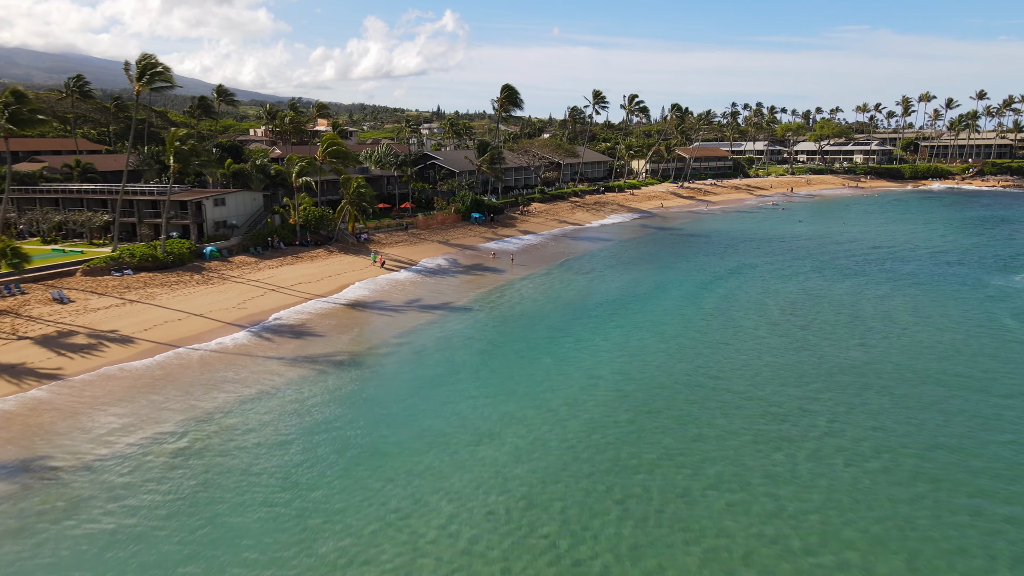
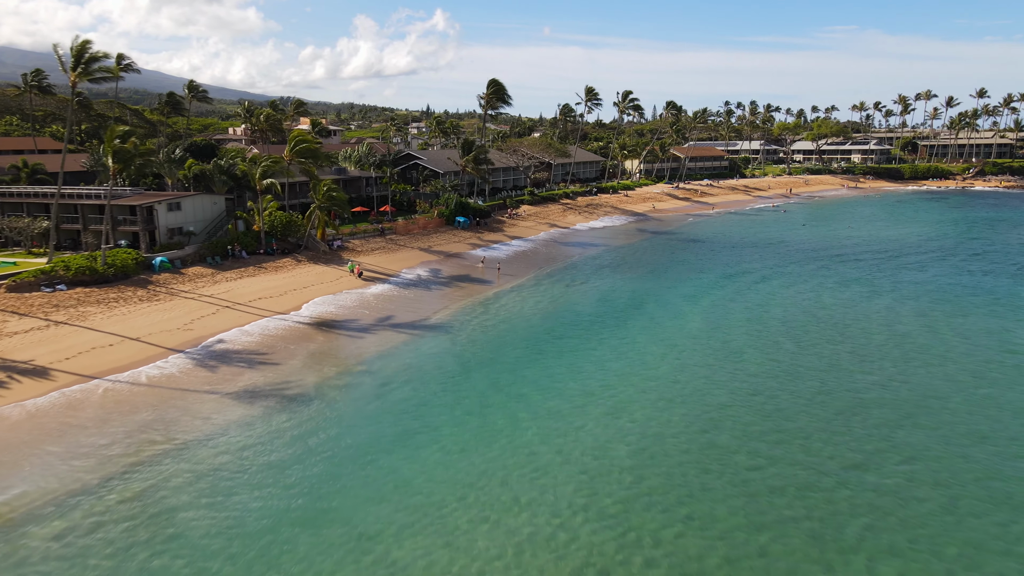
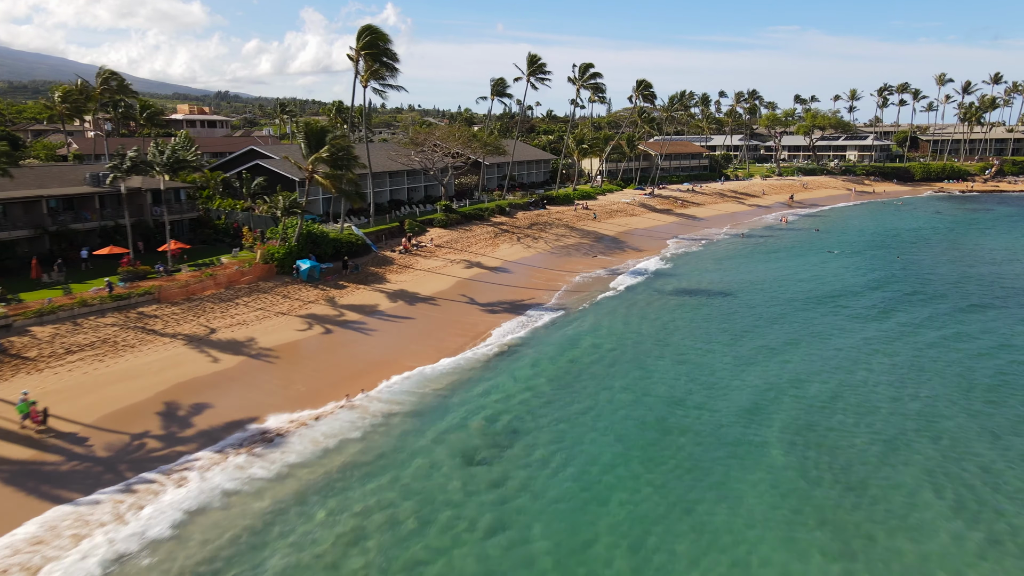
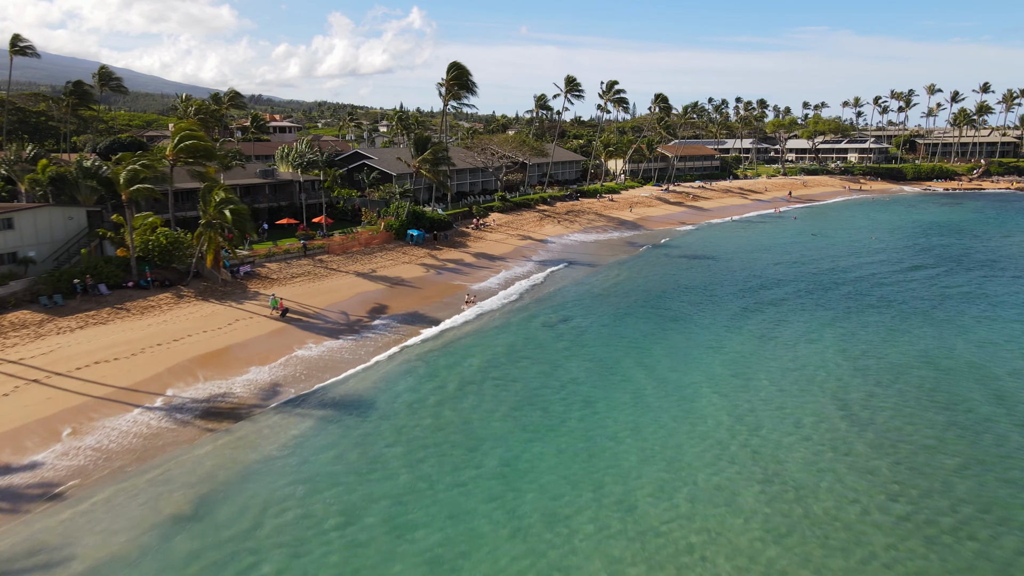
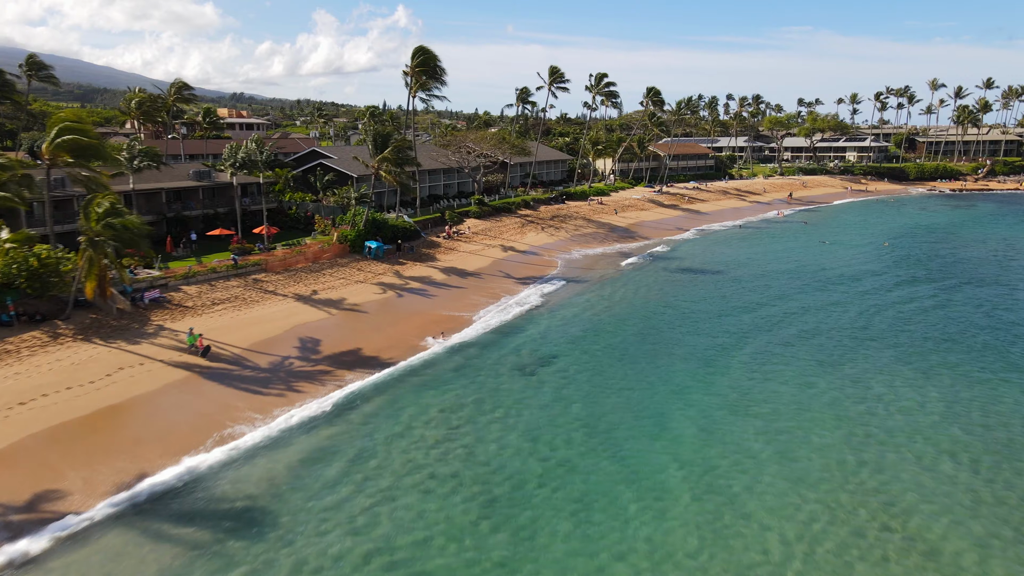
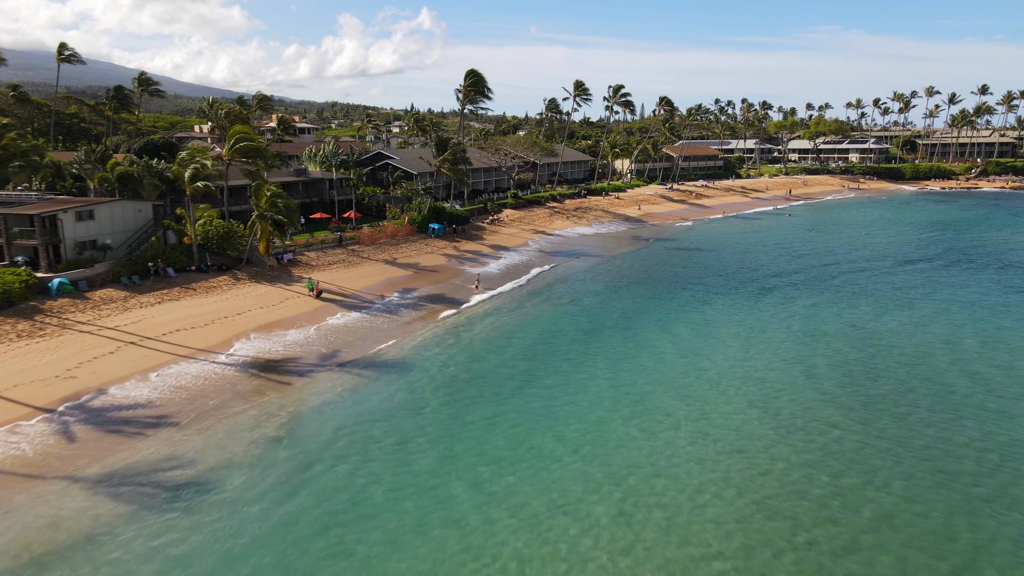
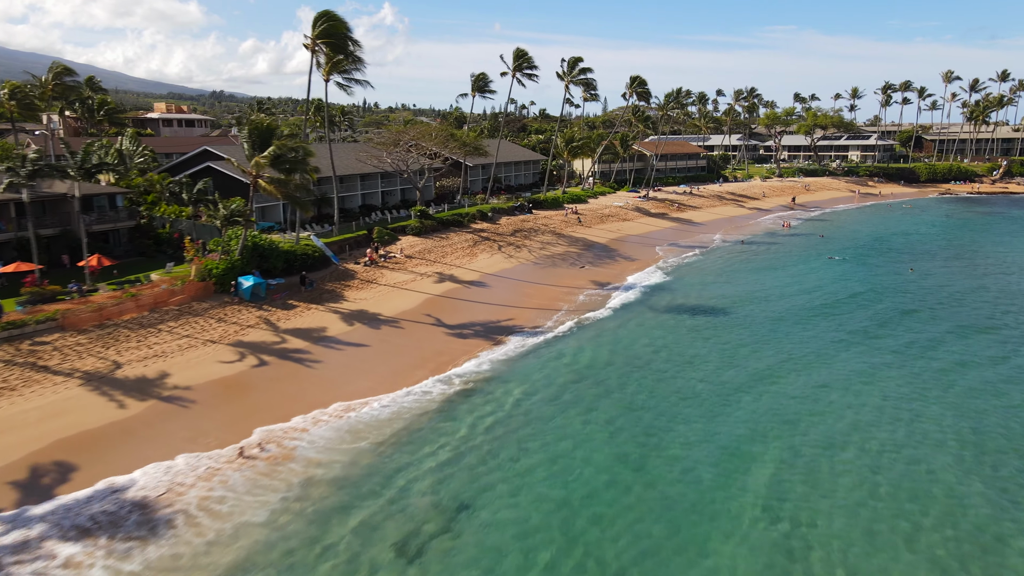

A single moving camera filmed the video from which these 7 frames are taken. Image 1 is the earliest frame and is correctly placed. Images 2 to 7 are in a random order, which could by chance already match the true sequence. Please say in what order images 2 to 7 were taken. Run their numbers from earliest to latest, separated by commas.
2, 6, 4, 5, 3, 7
